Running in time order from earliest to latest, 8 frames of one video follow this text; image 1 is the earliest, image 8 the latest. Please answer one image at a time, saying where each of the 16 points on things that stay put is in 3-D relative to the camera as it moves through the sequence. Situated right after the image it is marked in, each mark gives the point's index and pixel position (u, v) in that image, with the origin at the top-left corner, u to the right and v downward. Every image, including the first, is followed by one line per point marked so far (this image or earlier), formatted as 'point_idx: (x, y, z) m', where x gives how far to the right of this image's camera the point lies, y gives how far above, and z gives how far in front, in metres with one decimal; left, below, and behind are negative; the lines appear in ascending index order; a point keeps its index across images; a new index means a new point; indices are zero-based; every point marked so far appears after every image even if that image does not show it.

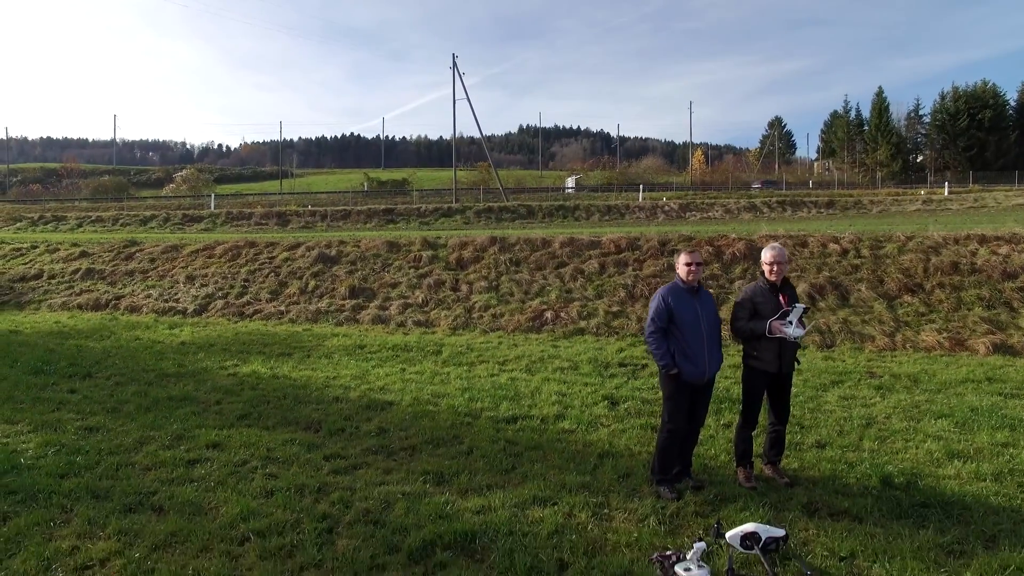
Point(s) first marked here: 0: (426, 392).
0: (-1.2, -1.5, +8.1) m
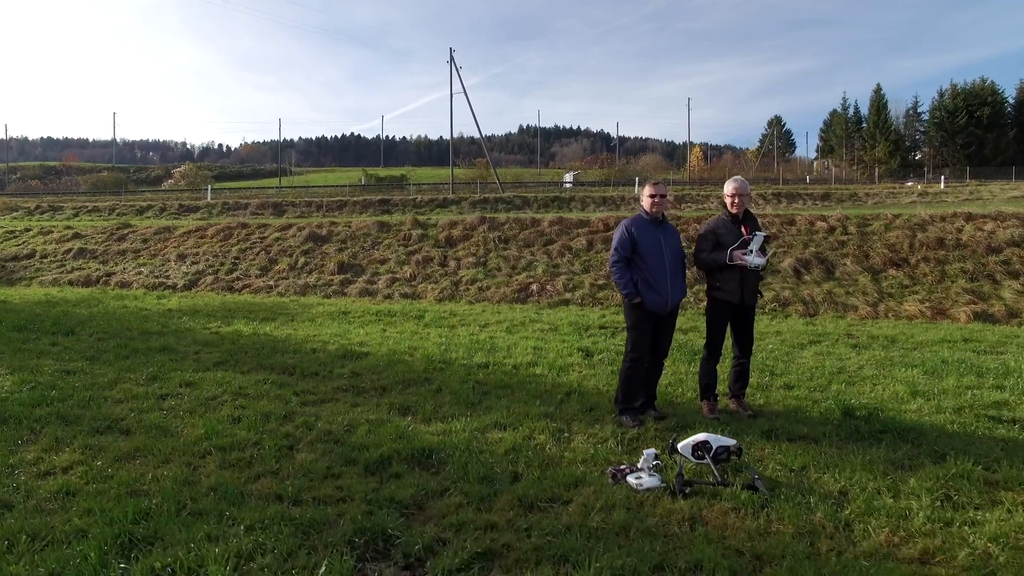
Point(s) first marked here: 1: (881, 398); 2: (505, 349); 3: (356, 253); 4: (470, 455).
0: (-1.5, -0.8, +8.2) m
1: (+3.8, -1.1, +6.0) m
2: (-0.1, -0.8, +7.9) m
3: (-4.4, +1.0, +16.3) m
4: (-0.3, -1.3, +4.5) m
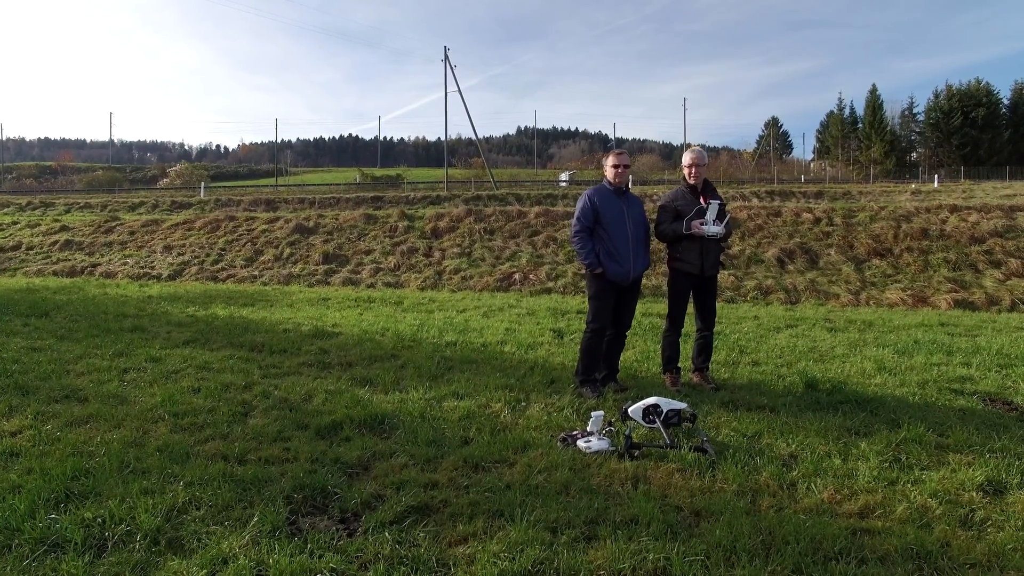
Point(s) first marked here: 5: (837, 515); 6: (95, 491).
0: (-1.9, -0.6, +8.1) m
1: (+3.5, -0.9, +6.0) m
2: (-0.5, -0.6, +7.9) m
3: (-4.8, +1.2, +16.3) m
4: (-0.7, -1.0, +4.5) m
5: (+1.8, -1.2, +3.1) m
6: (-2.4, -1.2, +3.4) m
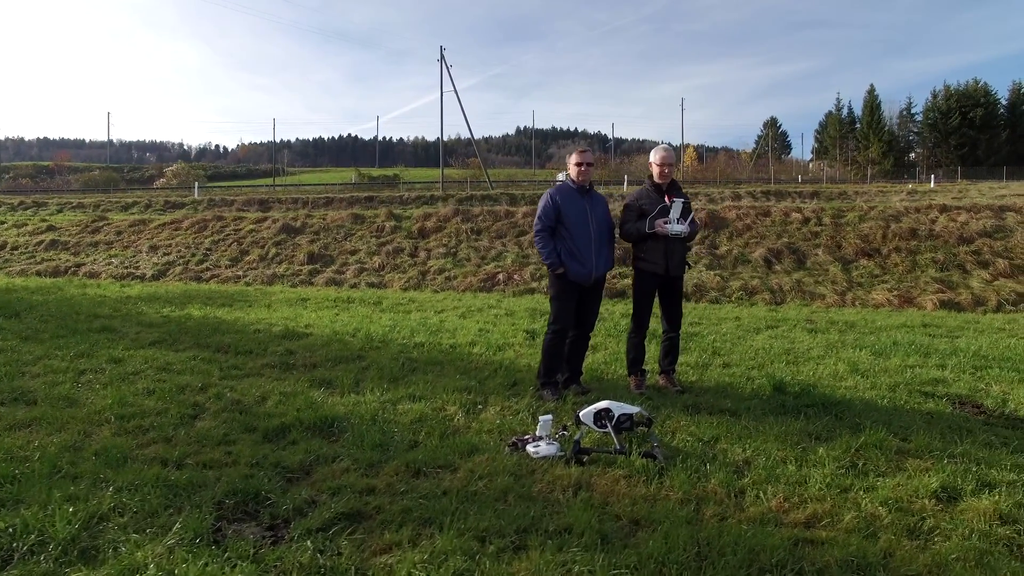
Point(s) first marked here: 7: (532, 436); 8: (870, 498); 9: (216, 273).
0: (-2.3, -0.6, +8.0) m
1: (+3.1, -0.9, +5.9) m
2: (-0.8, -0.6, +7.8) m
3: (-5.2, +1.2, +16.2) m
4: (-1.1, -1.0, +4.4) m
5: (+1.4, -1.2, +3.0) m
6: (-2.8, -1.2, +3.3) m
7: (+0.1, -1.0, +4.1) m
8: (+2.0, -1.2, +3.3) m
9: (-7.6, +0.4, +14.8) m
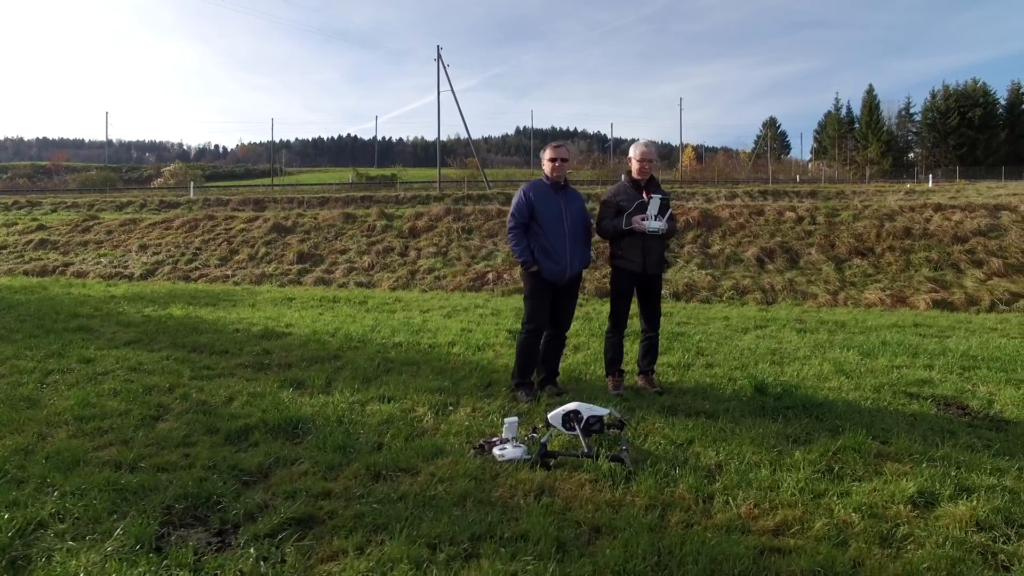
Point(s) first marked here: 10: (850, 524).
0: (-2.5, -0.5, +7.9) m
1: (+2.9, -0.9, +5.8) m
2: (-1.1, -0.6, +7.7) m
3: (-5.4, +1.2, +16.1) m
4: (-1.3, -1.0, +4.3) m
5: (+1.2, -1.2, +2.9) m
6: (-3.0, -1.2, +3.2) m
7: (-0.1, -1.0, +3.9) m
8: (+1.8, -1.2, +3.2) m
9: (-7.8, +0.4, +14.7) m
10: (+1.7, -1.2, +3.0) m
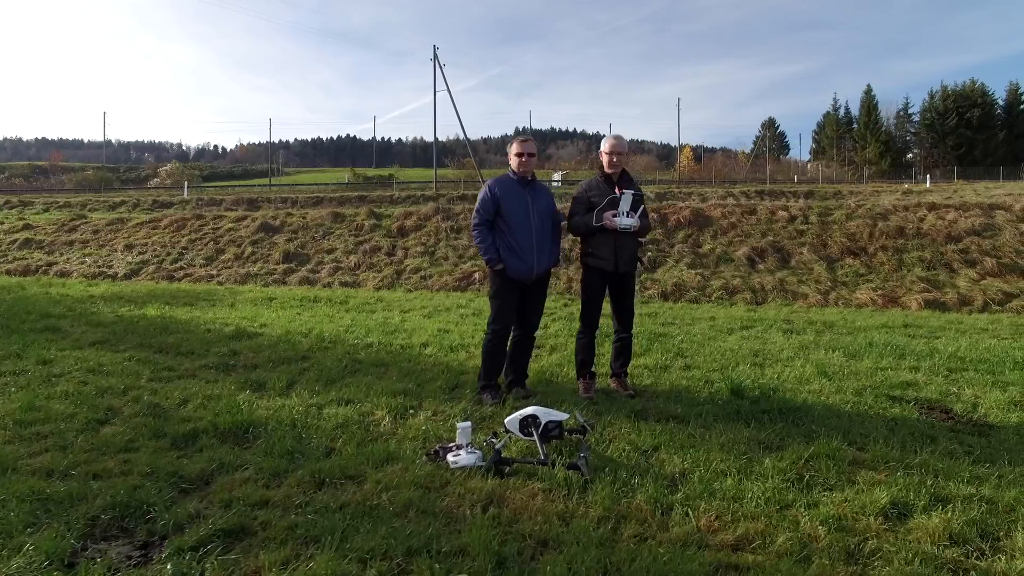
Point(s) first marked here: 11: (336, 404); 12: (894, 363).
0: (-2.8, -0.5, +7.7) m
1: (+2.6, -0.9, +5.6) m
2: (-1.3, -0.6, +7.5) m
3: (-5.7, +1.2, +15.9) m
4: (-1.6, -1.0, +4.1) m
5: (+0.9, -1.2, +2.7) m
6: (-3.3, -1.2, +3.0) m
7: (-0.4, -1.0, +3.7) m
8: (+1.5, -1.2, +3.0) m
9: (-8.1, +0.4, +14.5) m
10: (+1.5, -1.2, +2.8) m
11: (-1.4, -0.9, +4.6) m
12: (+4.1, -0.8, +6.1) m
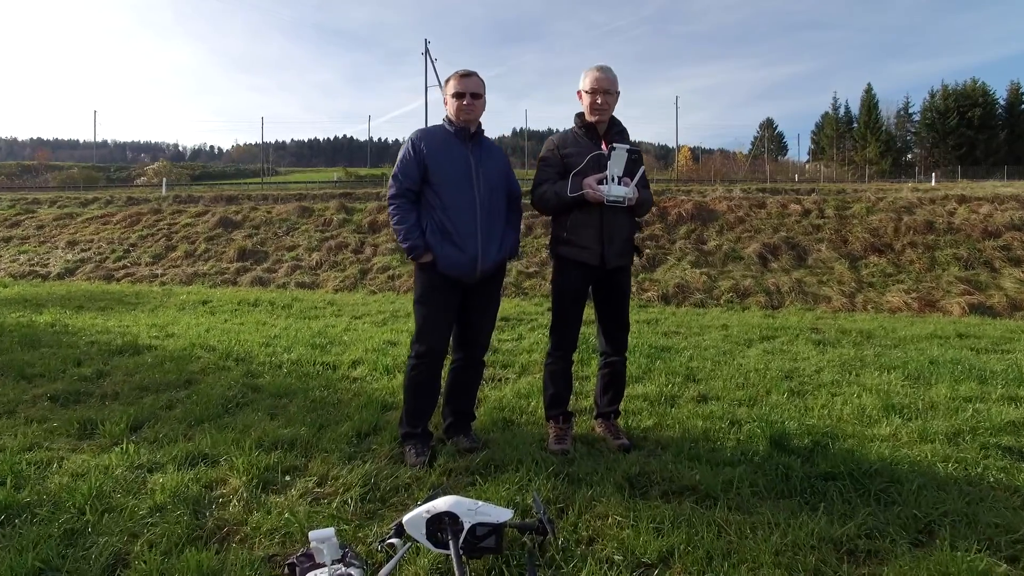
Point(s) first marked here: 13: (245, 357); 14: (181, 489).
0: (-3.1, -0.6, +6.1) m
1: (+2.3, -0.9, +4.0) m
2: (-1.7, -0.6, +5.9) m
3: (-6.1, +1.2, +14.3) m
4: (-1.9, -1.0, +2.5) m
5: (+0.6, -1.2, +1.2) m
6: (-3.6, -1.2, +1.4) m
7: (-0.7, -1.0, +2.2) m
8: (+1.2, -1.2, +1.4) m
9: (-8.5, +0.4, +12.9) m
10: (+1.1, -1.2, +1.2) m
11: (-1.7, -0.9, +3.0) m
12: (+3.7, -0.8, +4.6) m
13: (-2.5, -0.6, +5.4) m
14: (-1.6, -1.0, +2.8) m
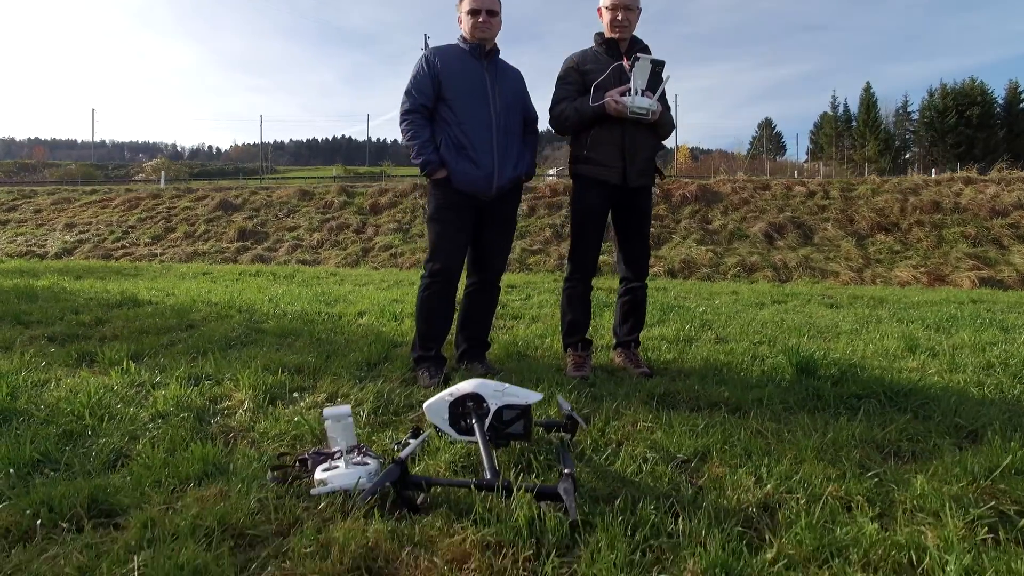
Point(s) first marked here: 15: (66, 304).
0: (-3.0, -0.1, +6.0) m
1: (+2.3, -0.4, +3.9) m
2: (-1.6, -0.1, +5.8) m
3: (-6.0, +1.6, +14.1) m
4: (-1.8, -0.6, +2.4) m
5: (+0.7, -0.8, +1.0) m
6: (-3.6, -0.7, +1.2) m
7: (-0.6, -0.6, +2.0) m
8: (+1.3, -0.7, +1.3) m
9: (-8.4, +0.8, +12.7) m
10: (+1.2, -0.8, +1.1) m
11: (-1.7, -0.5, +2.9) m
12: (+3.8, -0.4, +4.5) m
13: (-2.4, -0.2, +5.3) m
14: (-1.5, -0.5, +2.6) m
15: (-4.1, -0.2, +5.4) m
